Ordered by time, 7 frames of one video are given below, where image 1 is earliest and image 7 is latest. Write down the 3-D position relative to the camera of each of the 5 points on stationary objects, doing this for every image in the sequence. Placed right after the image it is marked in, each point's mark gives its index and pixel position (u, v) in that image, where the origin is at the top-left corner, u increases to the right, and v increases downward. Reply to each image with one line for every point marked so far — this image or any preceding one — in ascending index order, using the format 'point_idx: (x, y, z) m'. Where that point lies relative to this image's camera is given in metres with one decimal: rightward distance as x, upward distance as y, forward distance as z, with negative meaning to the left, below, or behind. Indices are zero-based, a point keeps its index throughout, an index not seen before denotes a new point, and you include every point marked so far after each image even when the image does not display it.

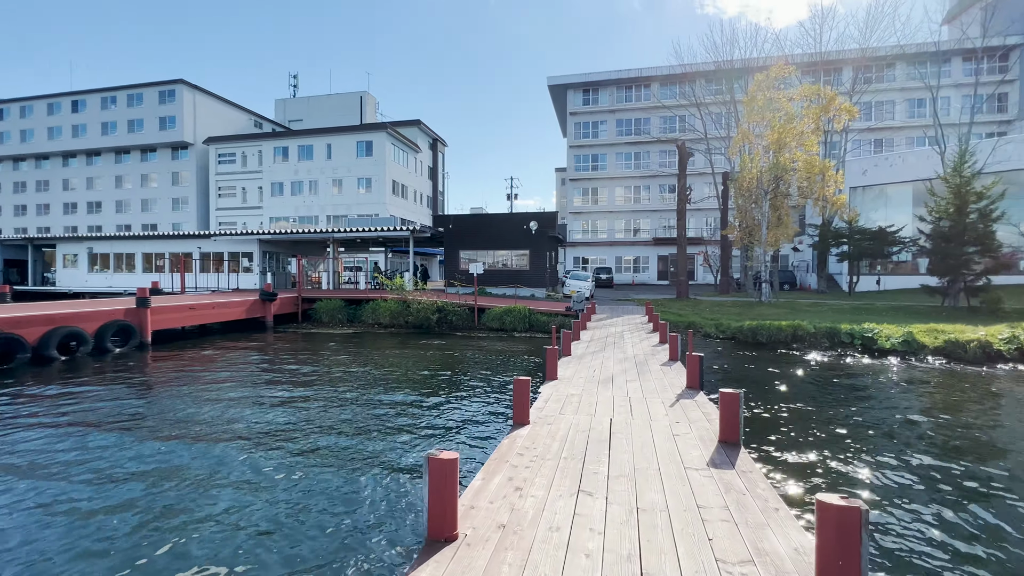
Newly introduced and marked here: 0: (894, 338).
0: (+11.3, -1.5, +13.4) m
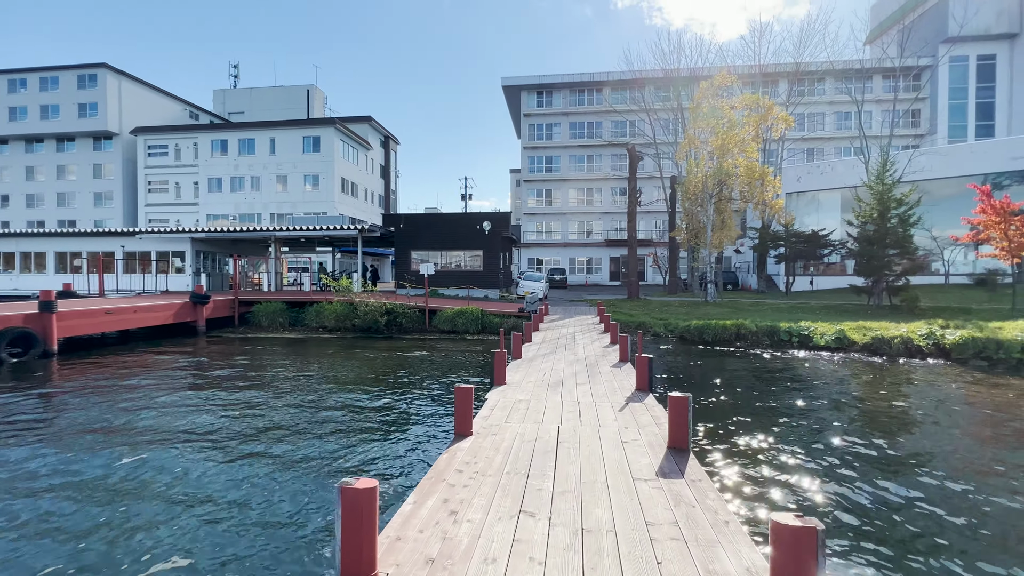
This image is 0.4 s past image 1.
0: (+9.8, -1.5, +14.1) m
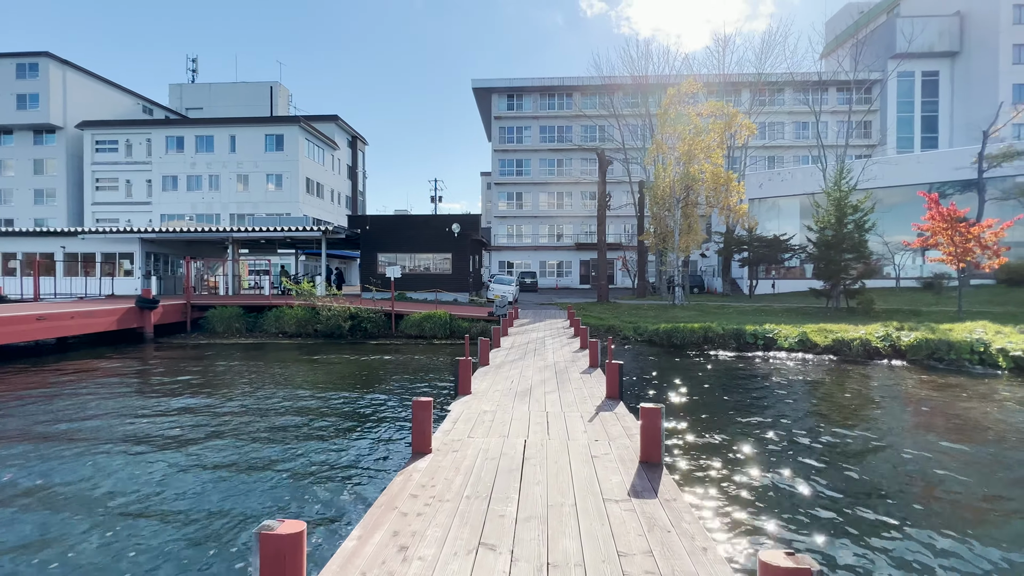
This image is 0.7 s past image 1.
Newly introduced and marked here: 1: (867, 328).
0: (+8.8, -1.6, +14.4) m
1: (+11.3, -1.3, +14.4) m
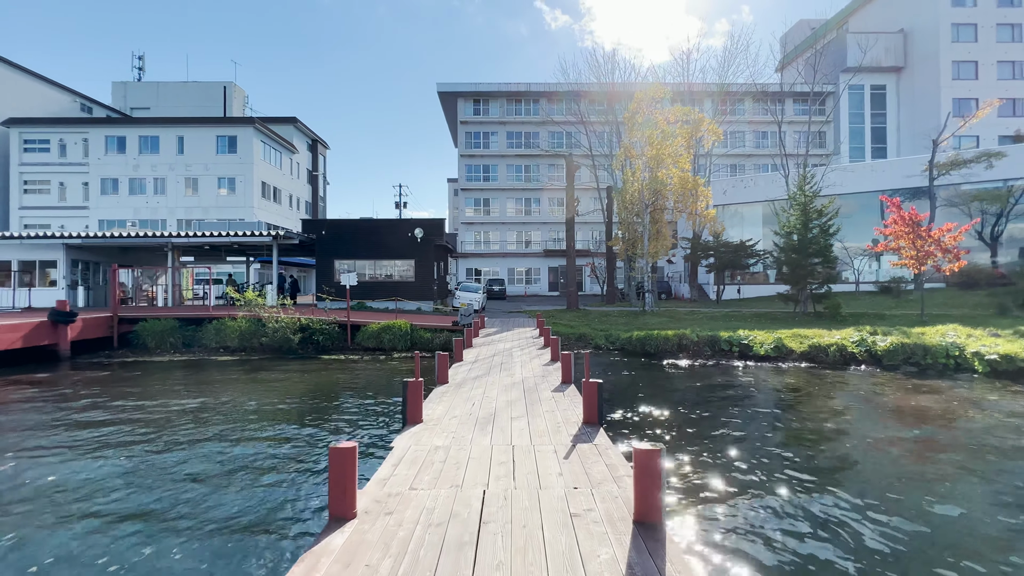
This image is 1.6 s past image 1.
0: (+7.8, -1.7, +13.9) m
1: (+10.2, -1.4, +14.1) m
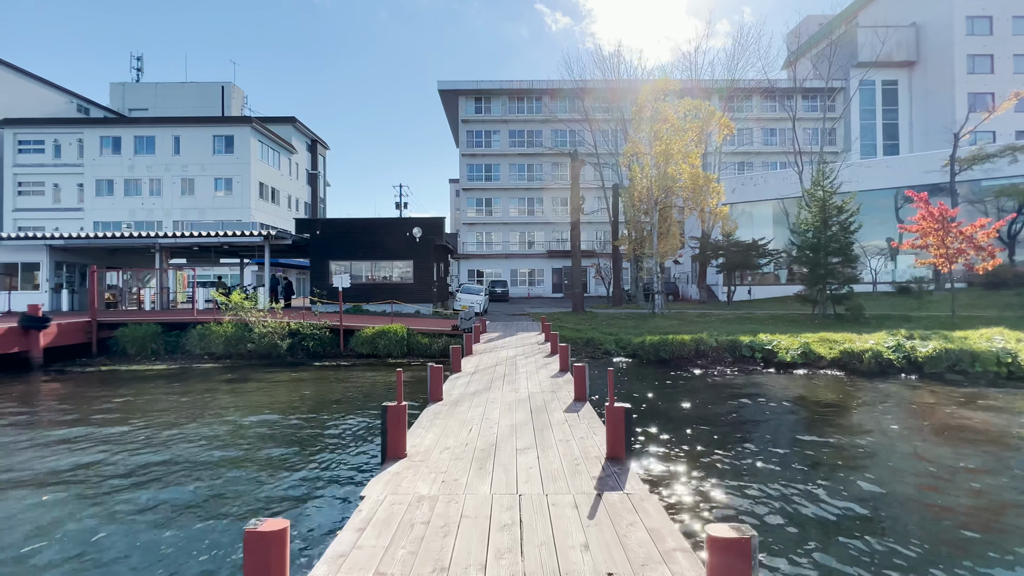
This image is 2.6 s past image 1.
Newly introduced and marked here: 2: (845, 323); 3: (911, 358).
0: (+7.9, -1.8, +12.8) m
1: (+10.3, -1.4, +13.0) m
2: (+14.1, -1.5, +19.2) m
3: (+10.3, -1.8, +11.7) m
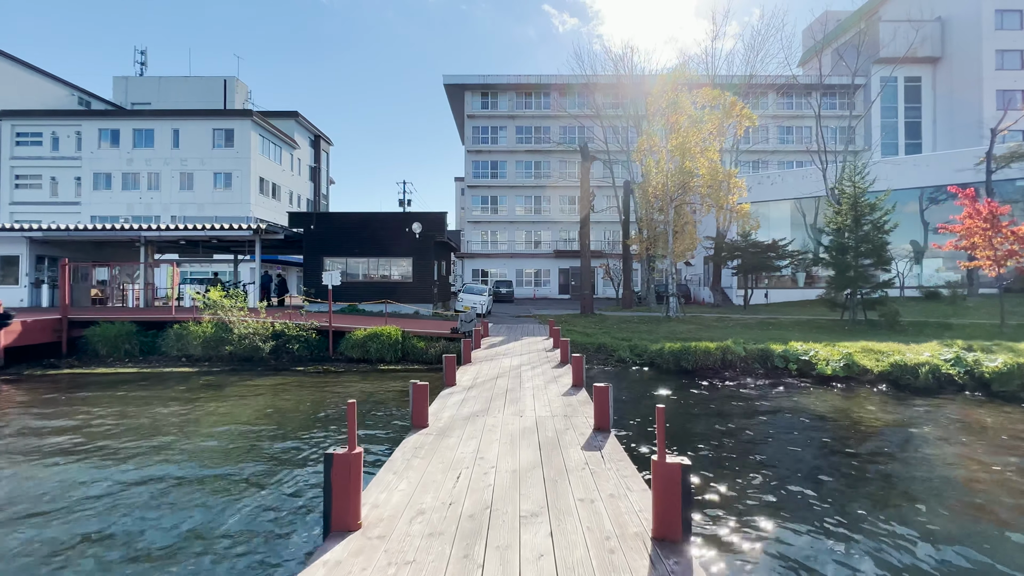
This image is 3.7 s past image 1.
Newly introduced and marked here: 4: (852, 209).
0: (+8.0, -1.8, +11.3) m
1: (+10.5, -1.5, +11.5) m
2: (+14.3, -1.6, +17.7) m
3: (+10.4, -1.9, +10.2) m
4: (+14.5, +3.4, +19.4) m
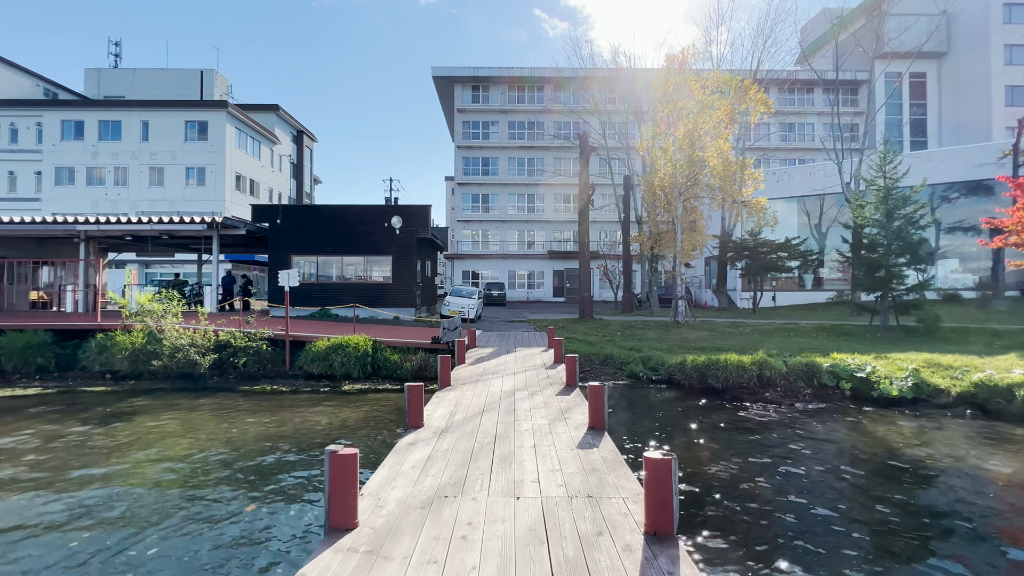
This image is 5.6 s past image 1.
0: (+7.8, -1.9, +9.3) m
1: (+10.3, -1.6, +9.4) m
2: (+14.0, -1.7, +15.7) m
3: (+10.3, -1.9, +8.2) m
4: (+14.2, +3.3, +17.4) m
